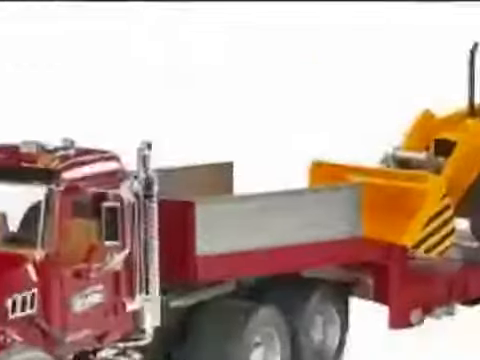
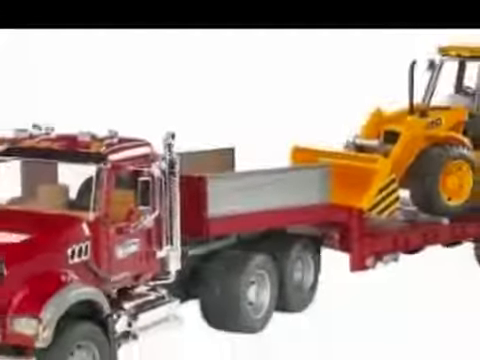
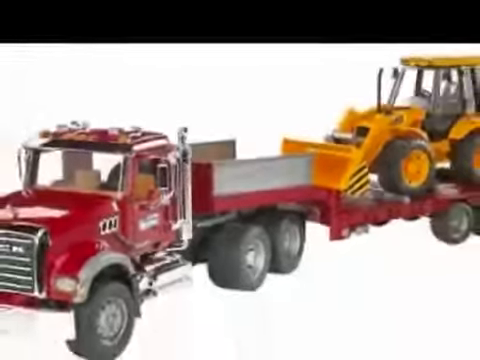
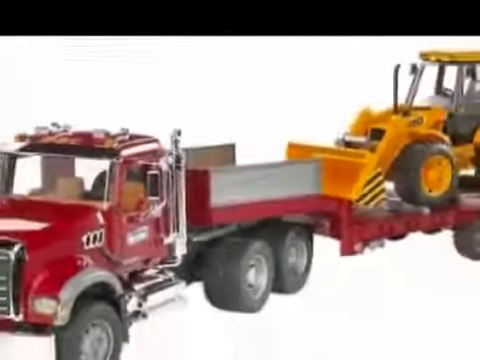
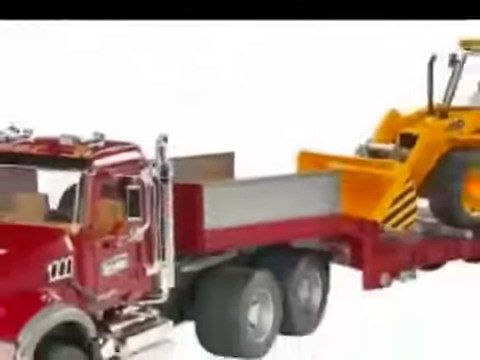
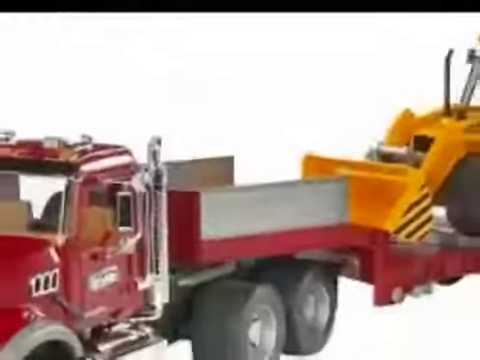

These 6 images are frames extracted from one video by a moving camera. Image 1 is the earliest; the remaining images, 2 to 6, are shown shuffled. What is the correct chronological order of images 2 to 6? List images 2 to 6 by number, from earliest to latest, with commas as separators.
6, 5, 2, 4, 3
